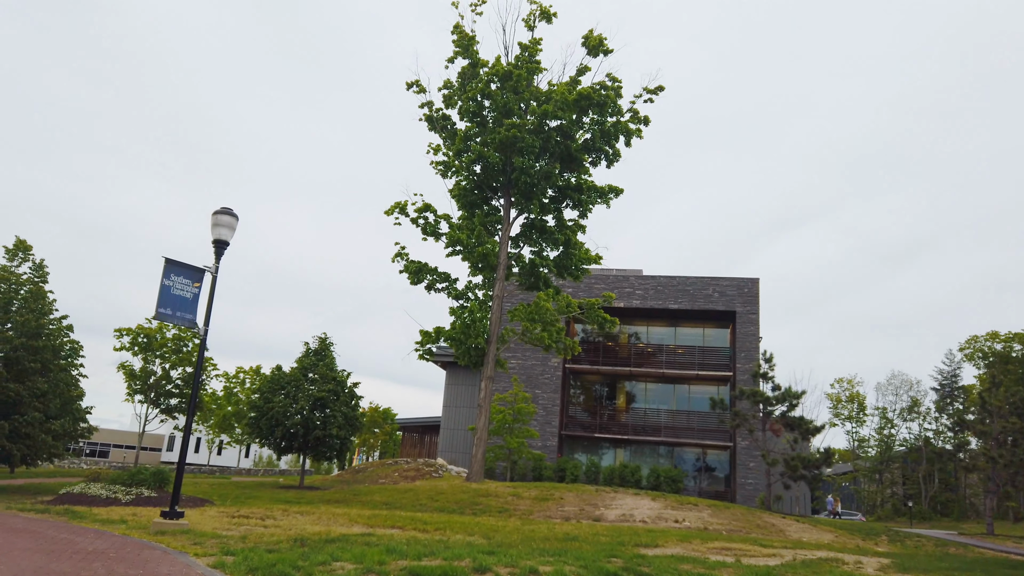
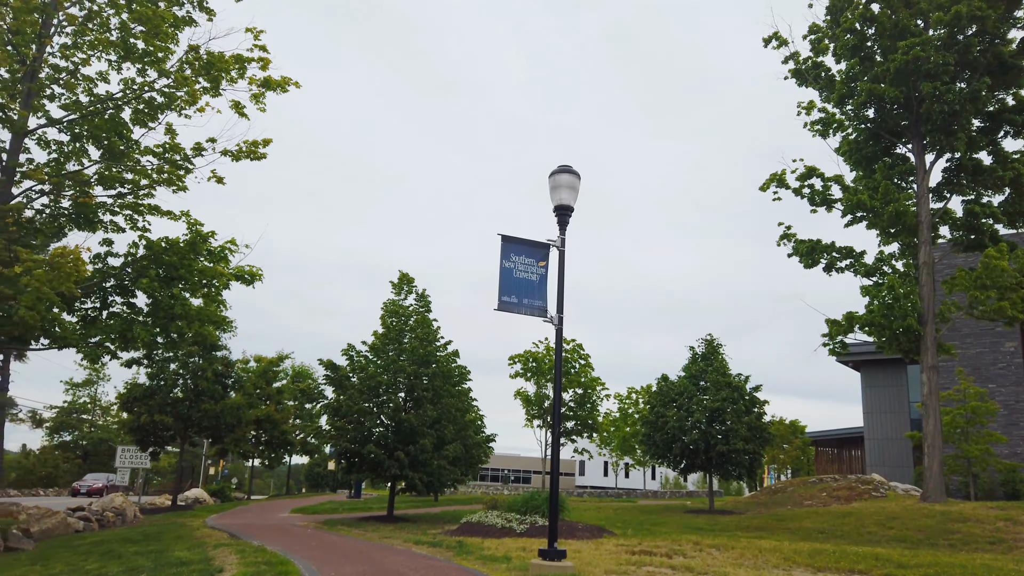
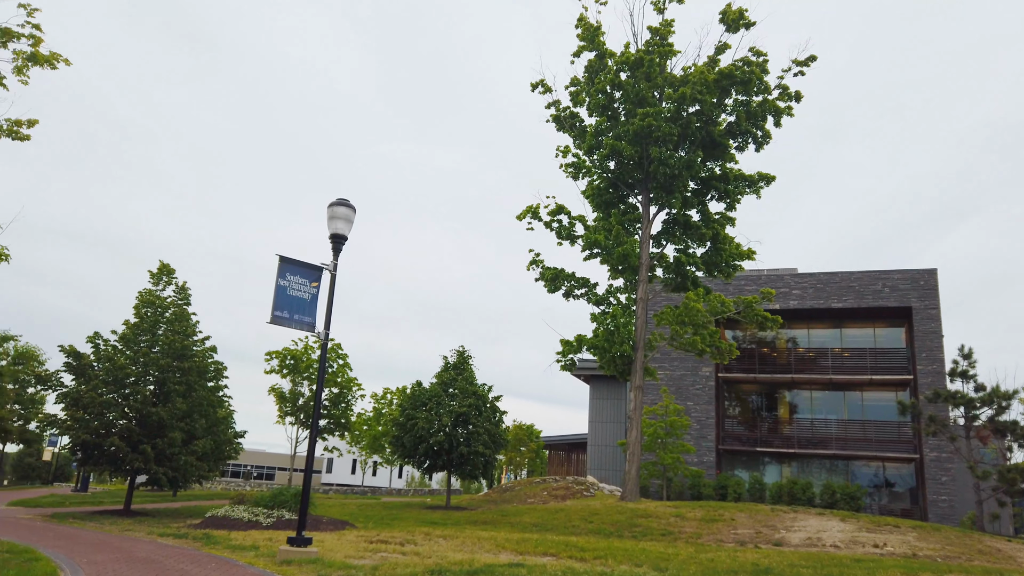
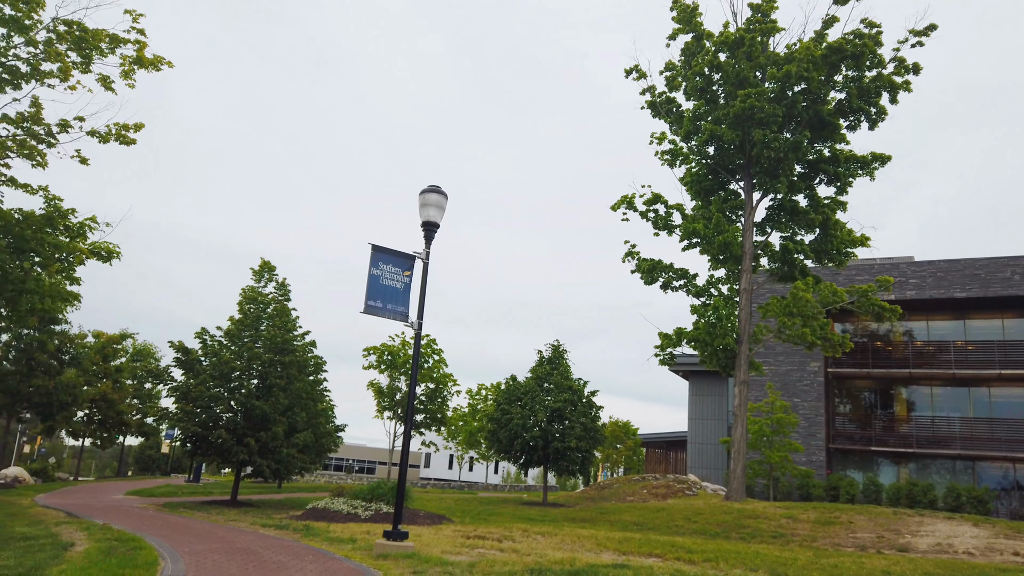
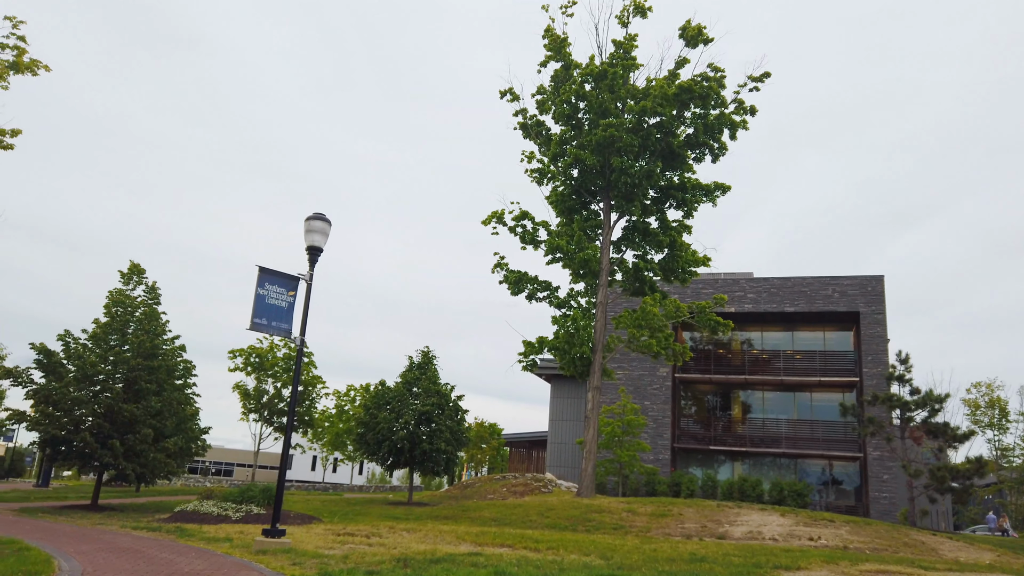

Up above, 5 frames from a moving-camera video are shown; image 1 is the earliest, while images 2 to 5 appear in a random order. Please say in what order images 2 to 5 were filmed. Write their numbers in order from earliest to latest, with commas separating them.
5, 3, 4, 2
